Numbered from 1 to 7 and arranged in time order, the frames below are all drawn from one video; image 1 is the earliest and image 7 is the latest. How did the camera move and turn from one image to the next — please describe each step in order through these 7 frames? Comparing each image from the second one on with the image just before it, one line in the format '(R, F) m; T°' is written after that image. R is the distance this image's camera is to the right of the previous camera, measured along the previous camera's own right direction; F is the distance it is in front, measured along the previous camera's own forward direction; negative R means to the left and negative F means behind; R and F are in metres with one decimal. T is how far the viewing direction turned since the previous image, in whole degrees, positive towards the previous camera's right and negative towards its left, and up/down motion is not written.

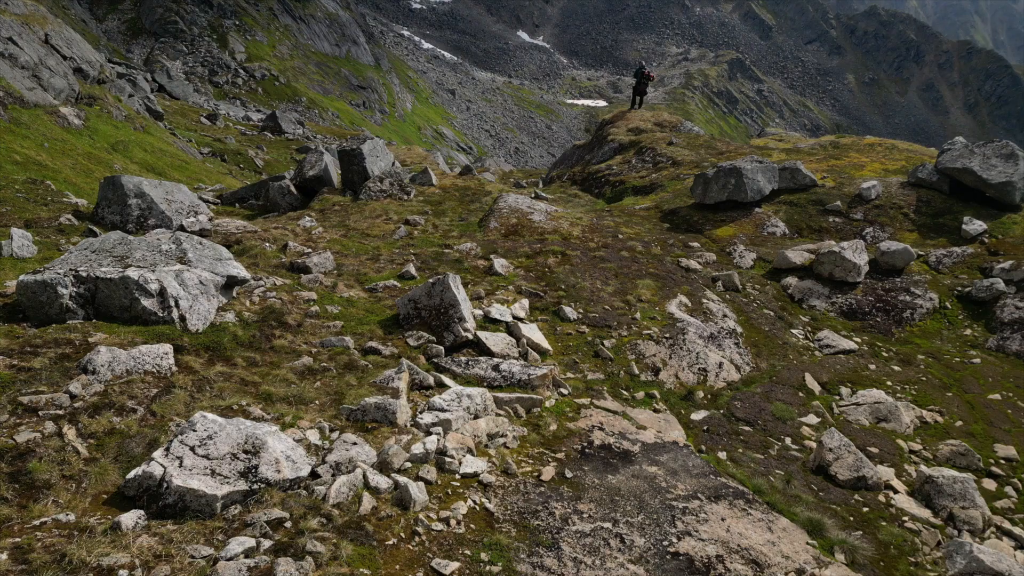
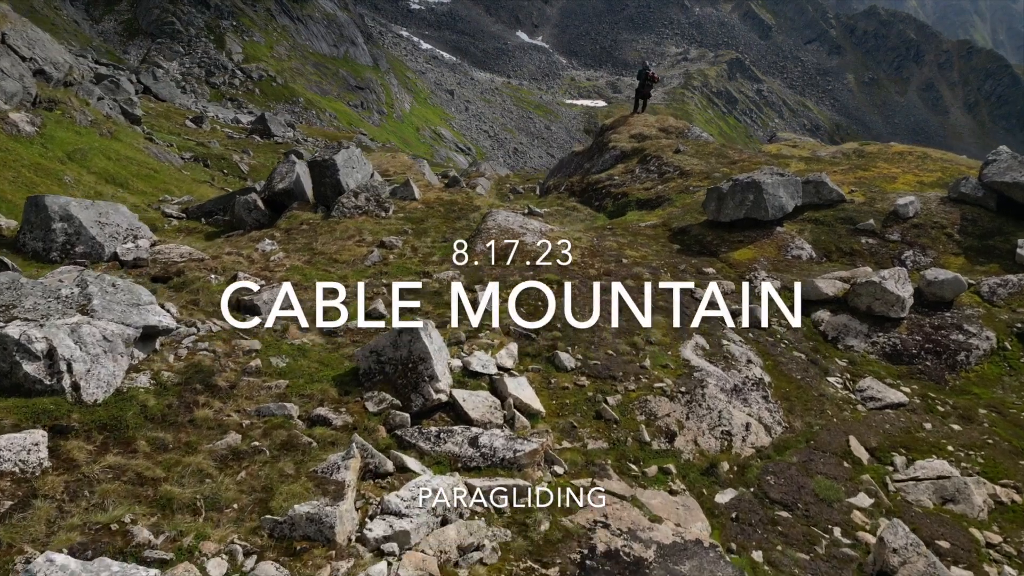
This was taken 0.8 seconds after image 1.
(+0.4, +3.4) m; 0°
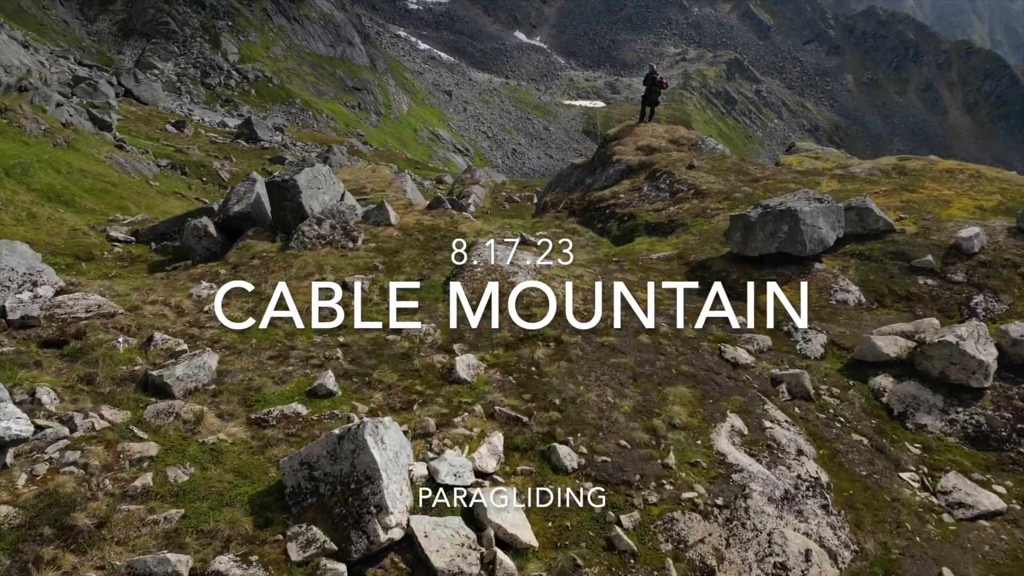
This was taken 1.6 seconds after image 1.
(+0.3, +4.1) m; 0°
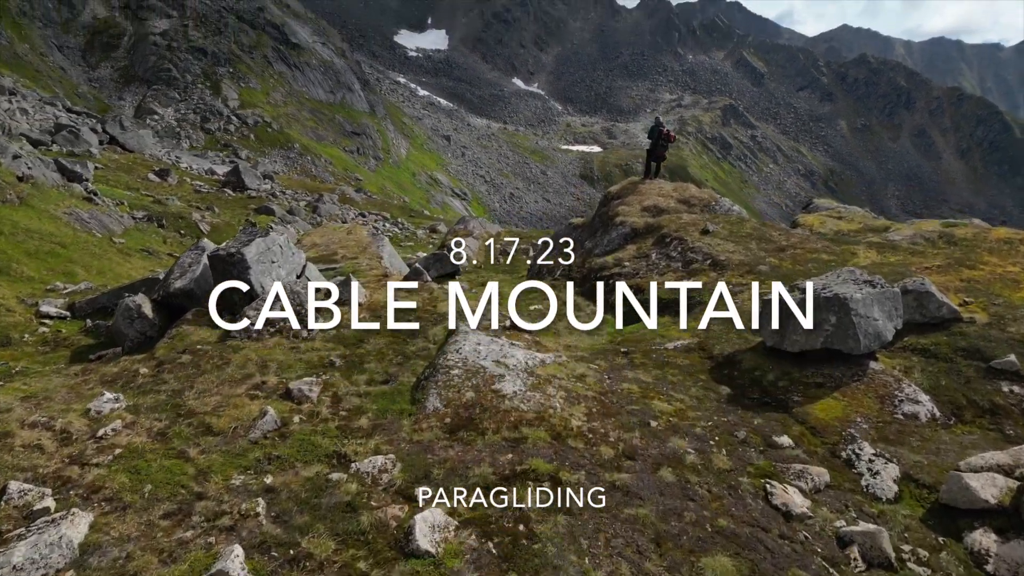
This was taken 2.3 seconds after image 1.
(+0.3, +4.0) m; 0°
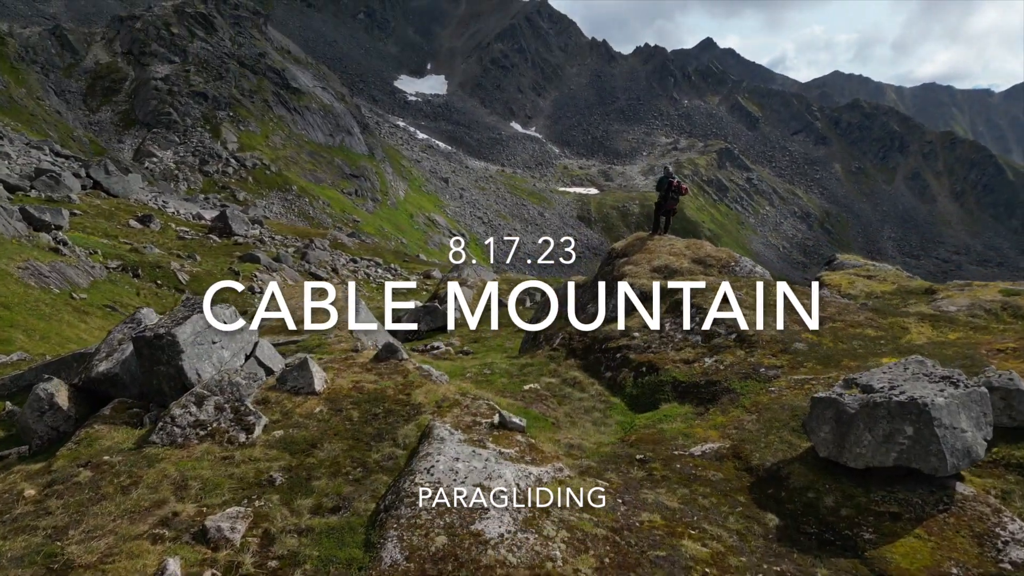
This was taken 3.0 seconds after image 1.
(+0.2, +3.7) m; 0°
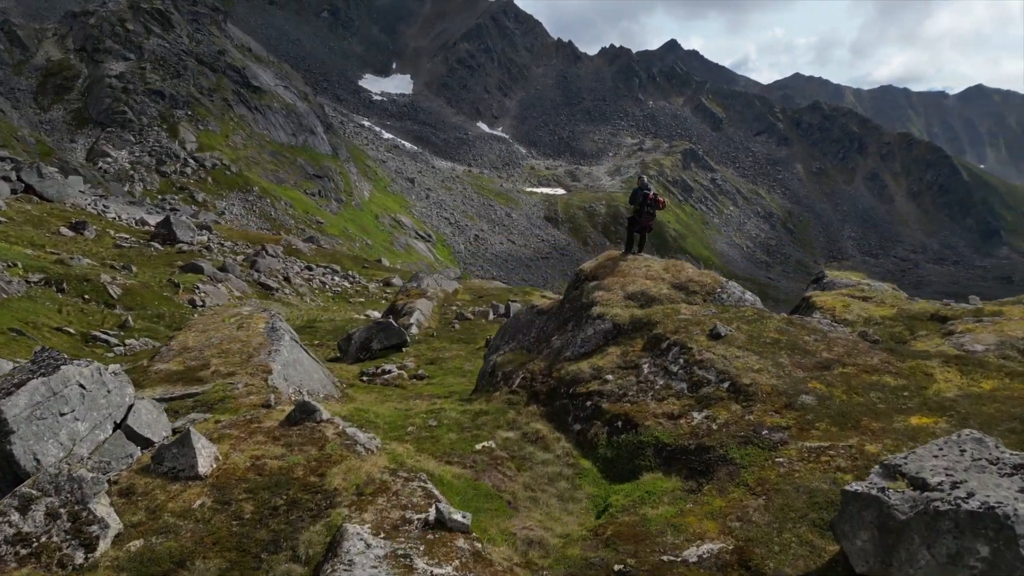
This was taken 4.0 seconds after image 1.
(+0.5, +3.9) m; +3°
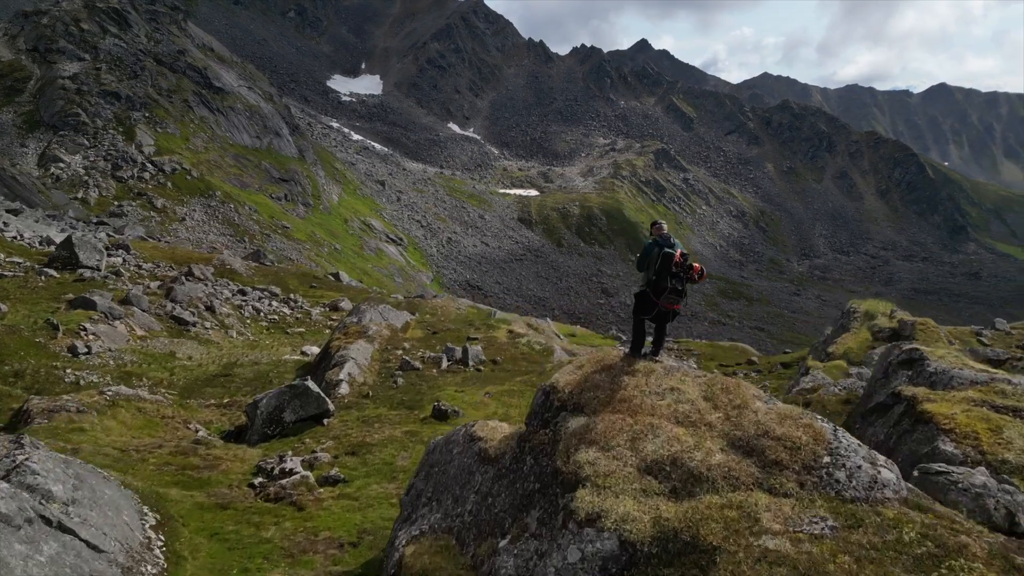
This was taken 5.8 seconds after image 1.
(+1.2, +11.7) m; +2°
